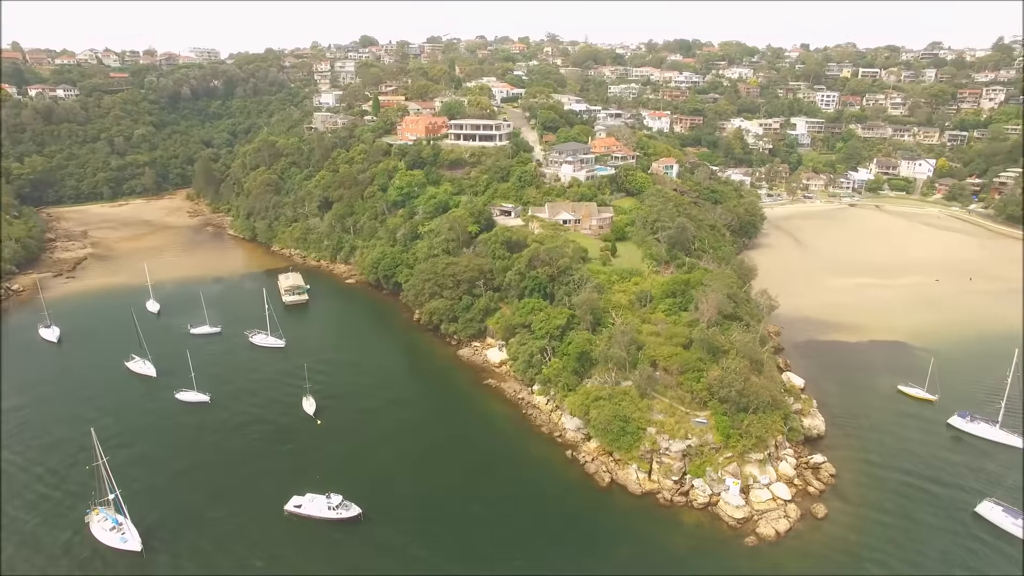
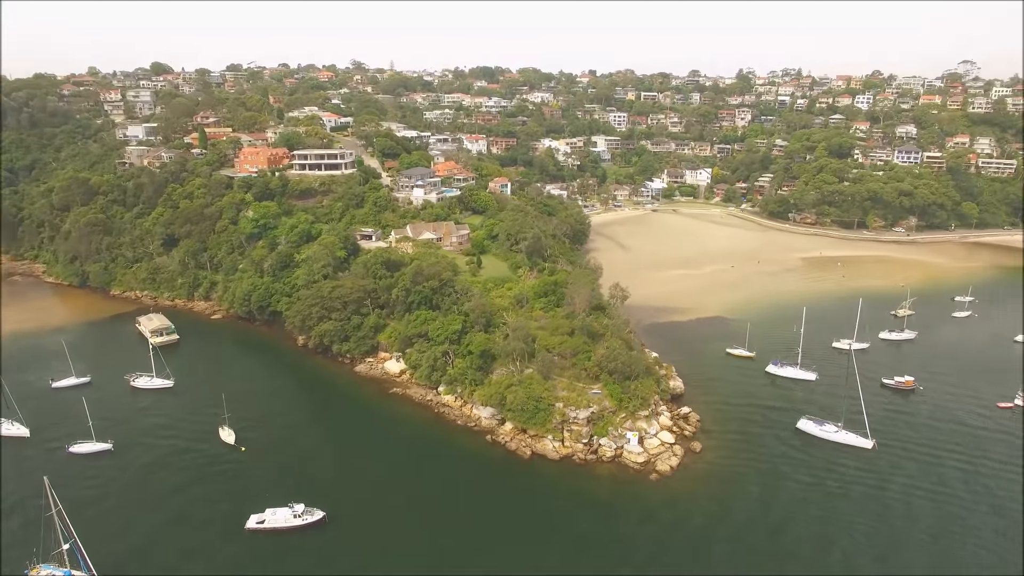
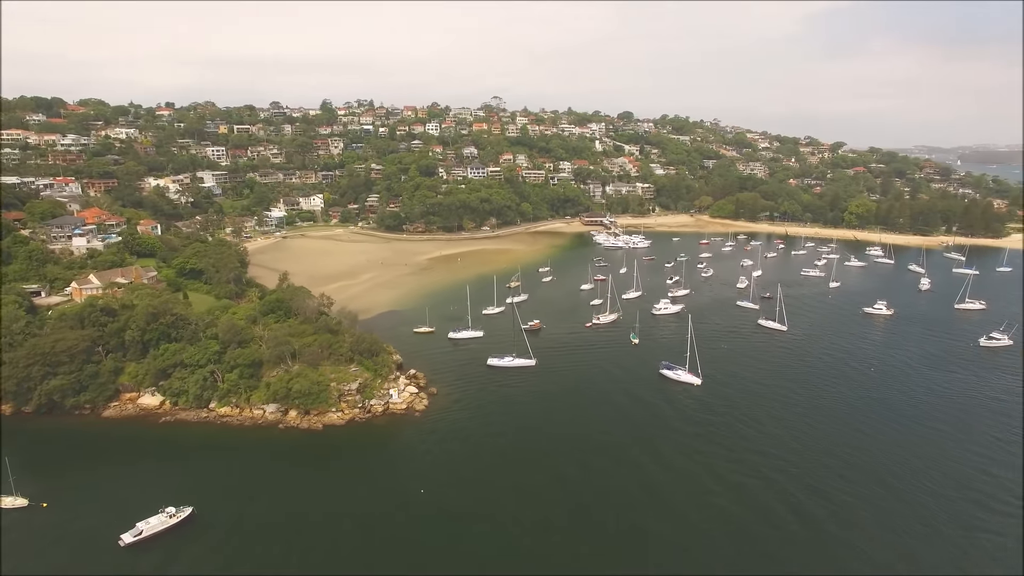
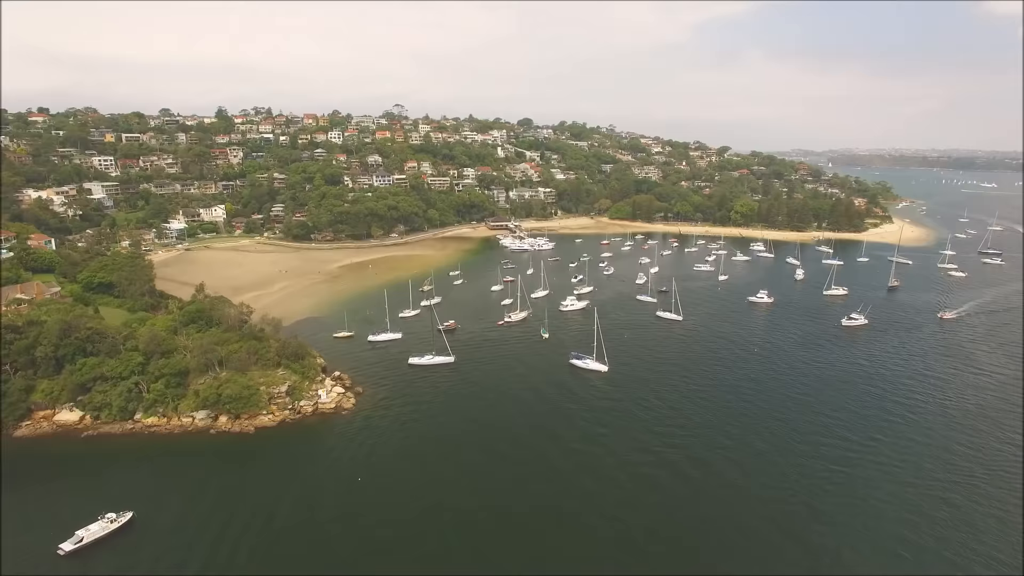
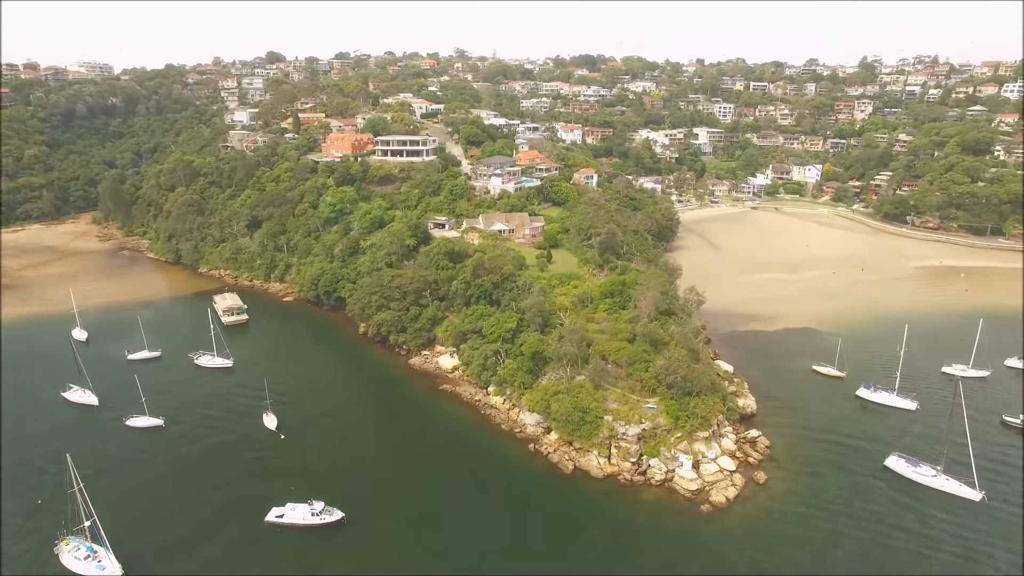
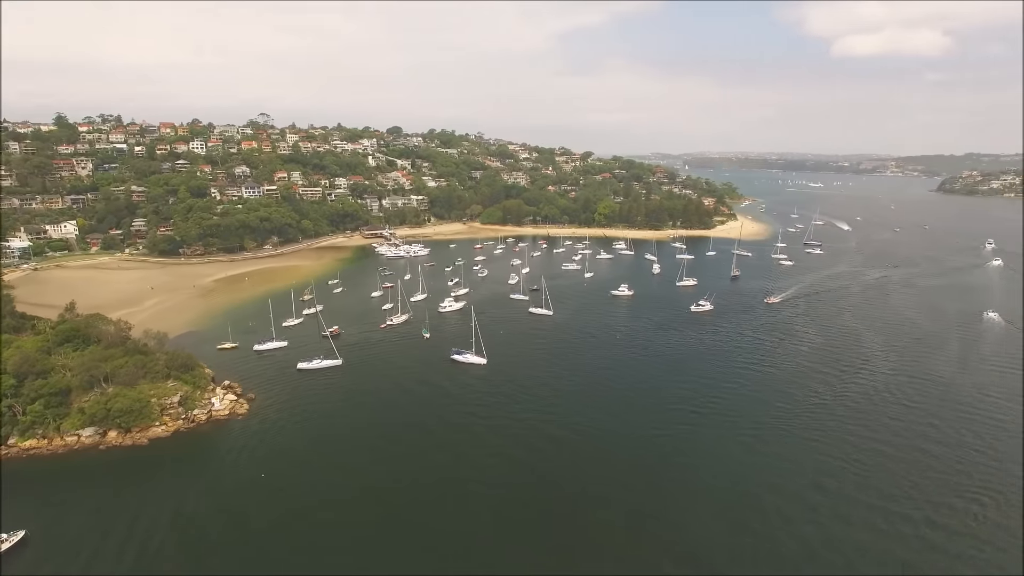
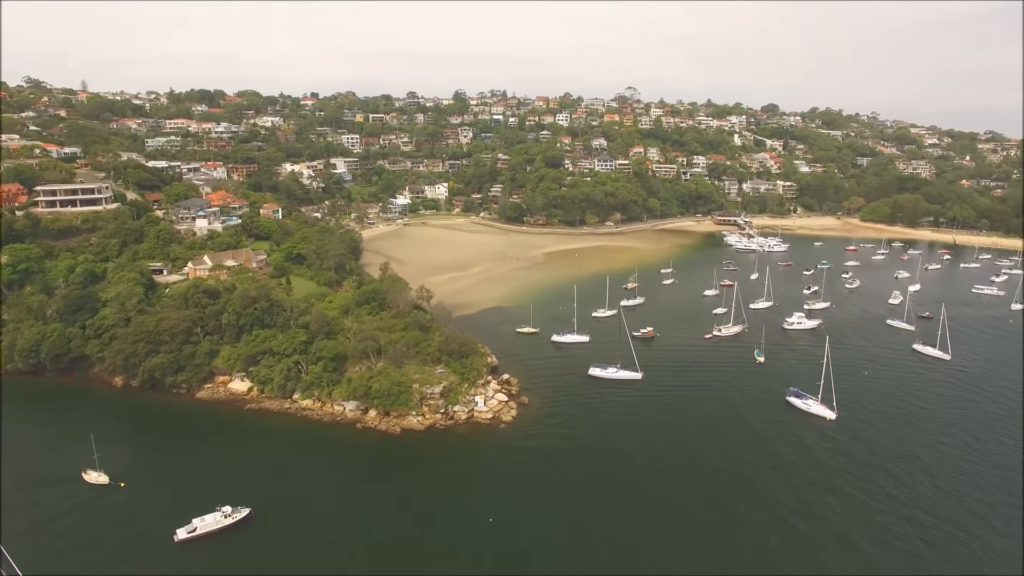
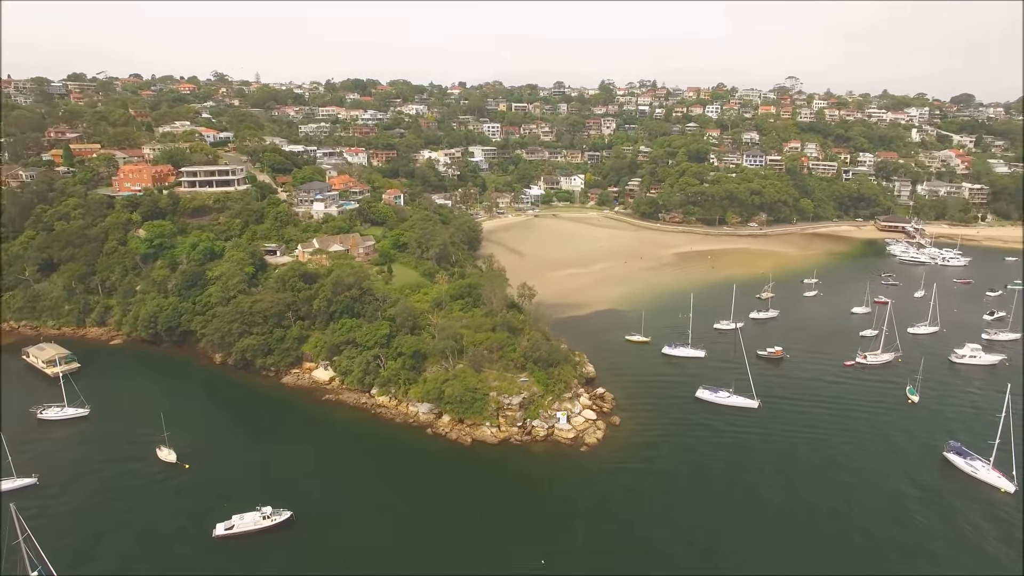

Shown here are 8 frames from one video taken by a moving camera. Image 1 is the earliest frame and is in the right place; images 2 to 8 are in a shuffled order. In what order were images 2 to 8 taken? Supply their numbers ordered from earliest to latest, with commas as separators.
5, 2, 8, 7, 3, 4, 6
